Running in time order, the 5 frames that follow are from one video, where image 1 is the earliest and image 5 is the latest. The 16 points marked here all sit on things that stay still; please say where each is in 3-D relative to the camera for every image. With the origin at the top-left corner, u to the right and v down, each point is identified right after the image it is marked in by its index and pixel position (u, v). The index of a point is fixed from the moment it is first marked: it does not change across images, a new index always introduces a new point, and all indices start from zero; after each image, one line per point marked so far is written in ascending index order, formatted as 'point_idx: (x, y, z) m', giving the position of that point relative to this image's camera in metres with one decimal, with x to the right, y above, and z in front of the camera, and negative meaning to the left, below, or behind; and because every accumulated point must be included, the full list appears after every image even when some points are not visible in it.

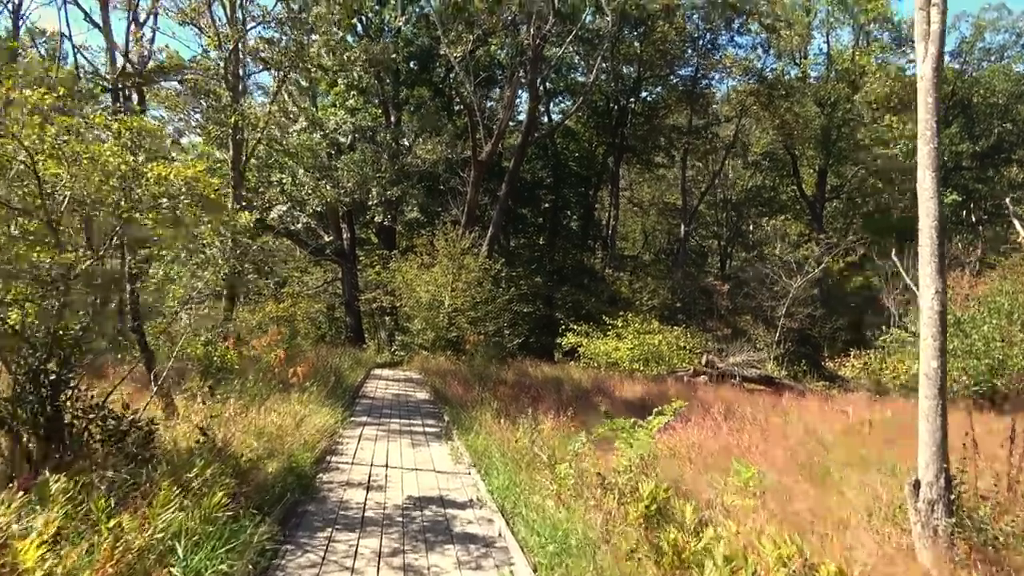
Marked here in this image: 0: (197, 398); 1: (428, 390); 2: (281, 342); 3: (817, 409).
0: (-2.6, -0.9, +6.0) m
1: (-1.2, -1.5, +10.8) m
2: (-3.8, -0.9, +11.7) m
3: (+4.3, -1.7, +10.3) m
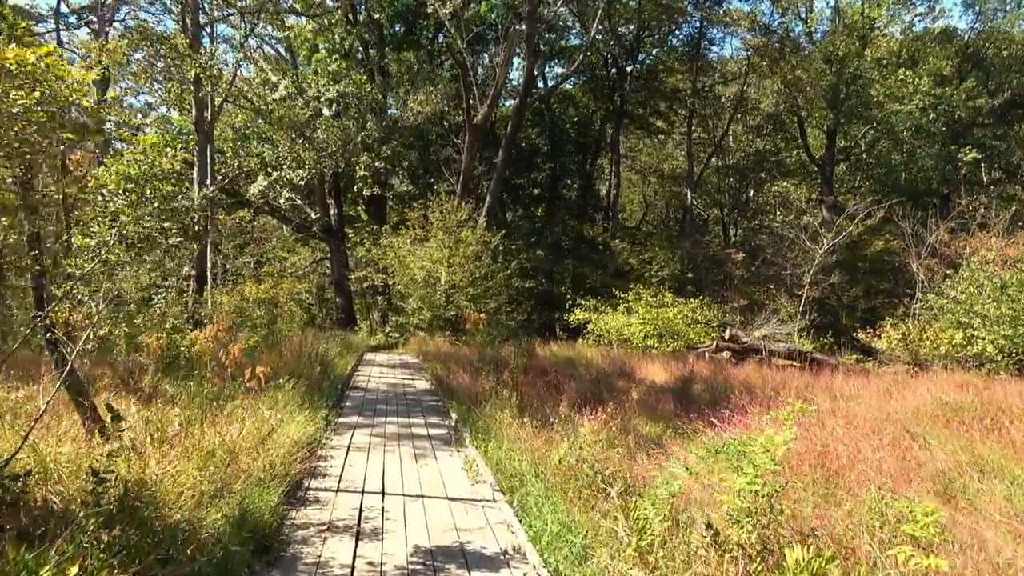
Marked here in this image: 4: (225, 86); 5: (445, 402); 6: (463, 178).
0: (-2.4, -0.8, +4.7) m
1: (-1.1, -1.2, +9.5) m
2: (-3.6, -0.6, +10.3) m
3: (+4.5, -1.2, +9.1) m
4: (-4.5, +3.1, +11.3) m
5: (-0.7, -1.1, +7.2) m
6: (-1.2, +2.7, +18.0) m
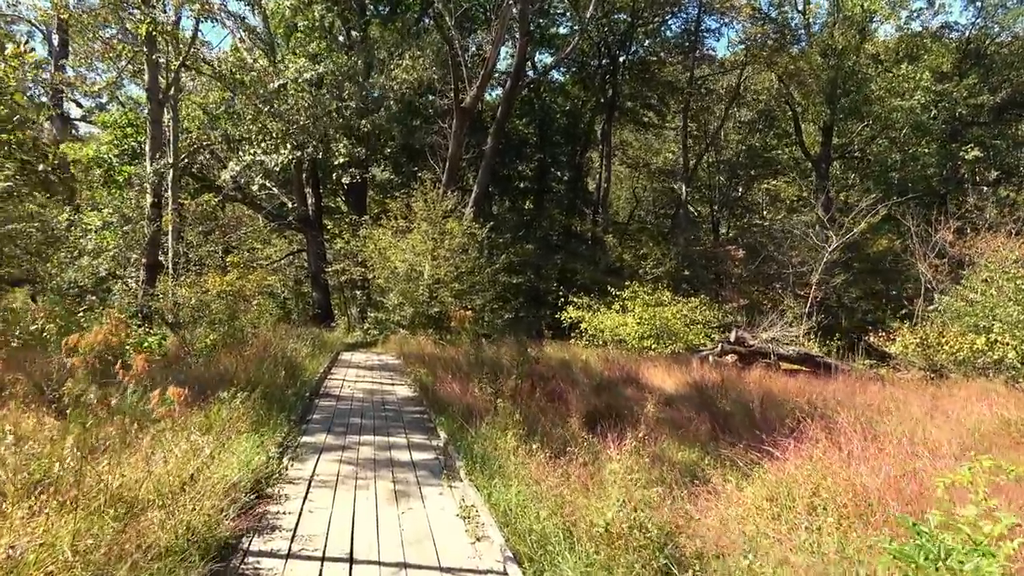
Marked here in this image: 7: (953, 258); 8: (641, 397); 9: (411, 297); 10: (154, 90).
0: (-2.3, -0.7, +3.5) m
1: (-1.2, -1.1, +8.4) m
2: (-3.7, -0.4, +9.2) m
3: (+4.4, -1.2, +8.1) m
4: (-4.5, +3.2, +10.1) m
5: (-0.7, -1.1, +6.1) m
6: (-1.4, +2.8, +16.9) m
7: (+10.9, +0.7, +18.2) m
8: (+1.3, -1.1, +7.4) m
9: (-1.9, -0.2, +13.8) m
10: (-4.3, +2.4, +8.9) m
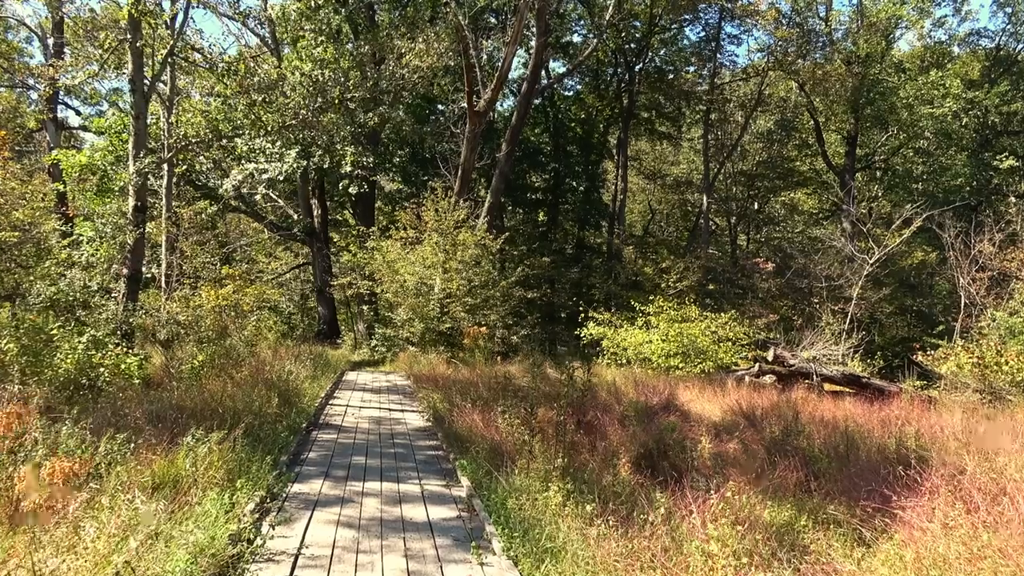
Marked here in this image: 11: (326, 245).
0: (-2.1, -0.7, +2.6) m
1: (-0.9, -1.2, +7.4) m
2: (-3.5, -0.6, +8.2) m
3: (+4.7, -1.3, +7.1) m
4: (-4.3, +3.0, +9.2) m
5: (-0.4, -1.2, +5.2) m
6: (-1.1, +2.5, +16.0) m
7: (+11.3, +0.4, +17.2) m
8: (+1.5, -1.2, +6.4) m
9: (-1.6, -0.4, +12.8) m
10: (-4.1, +2.2, +8.1) m
11: (-4.5, +1.1, +17.8) m
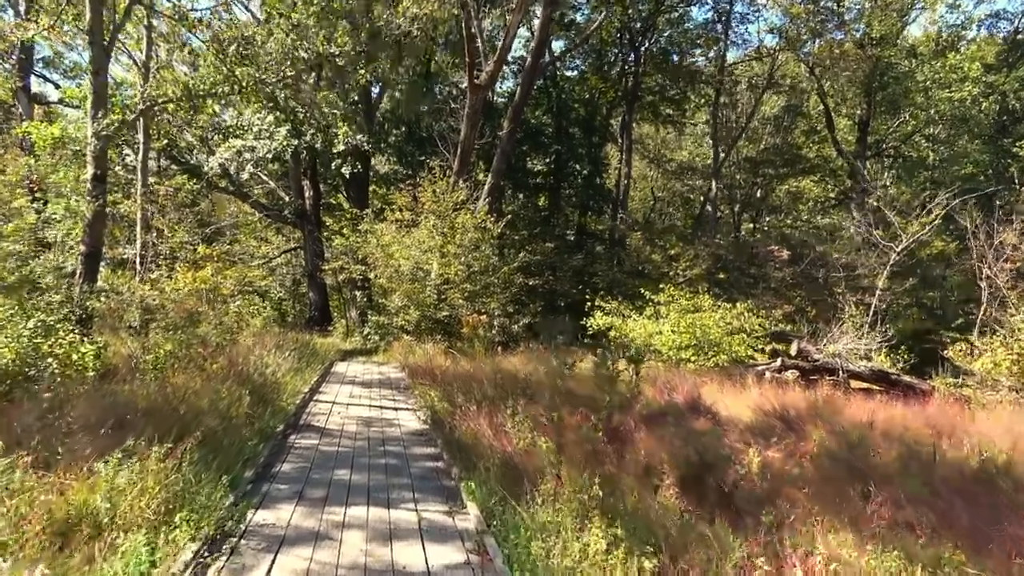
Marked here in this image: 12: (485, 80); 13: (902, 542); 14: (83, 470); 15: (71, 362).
0: (-2.0, -0.6, +1.7) m
1: (-0.8, -1.1, +6.6) m
2: (-3.4, -0.4, +7.4) m
3: (+4.7, -1.3, +6.3) m
4: (-4.1, +3.3, +8.3) m
5: (-0.4, -1.0, +4.3) m
6: (-1.0, +2.8, +15.1) m
7: (+11.3, +0.6, +16.4) m
8: (+1.6, -1.1, +5.5) m
9: (-1.5, -0.2, +12.0) m
10: (-4.0, +2.4, +7.1) m
11: (-4.5, +1.4, +16.9) m
12: (-0.5, +4.1, +14.6) m
13: (+1.6, -1.0, +3.0) m
14: (-1.8, -0.7, +3.1) m
15: (-3.4, -0.6, +5.6) m
